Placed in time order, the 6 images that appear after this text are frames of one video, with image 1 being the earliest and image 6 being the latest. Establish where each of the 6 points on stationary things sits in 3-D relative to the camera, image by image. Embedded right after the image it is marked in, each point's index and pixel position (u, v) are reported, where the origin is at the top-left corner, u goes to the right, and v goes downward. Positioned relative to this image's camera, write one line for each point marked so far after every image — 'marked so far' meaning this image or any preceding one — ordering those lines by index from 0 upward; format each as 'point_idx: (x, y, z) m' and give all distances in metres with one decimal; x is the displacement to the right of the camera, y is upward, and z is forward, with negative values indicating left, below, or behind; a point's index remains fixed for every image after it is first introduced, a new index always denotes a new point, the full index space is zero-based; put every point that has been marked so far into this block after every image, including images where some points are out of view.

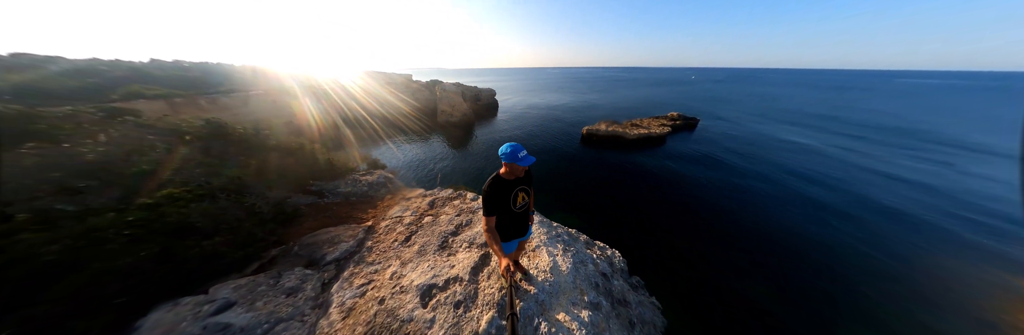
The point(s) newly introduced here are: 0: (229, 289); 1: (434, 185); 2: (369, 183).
0: (-5.4, -2.2, +3.2) m
1: (-8.0, -1.6, +16.1) m
2: (-6.6, -0.8, +7.7) m
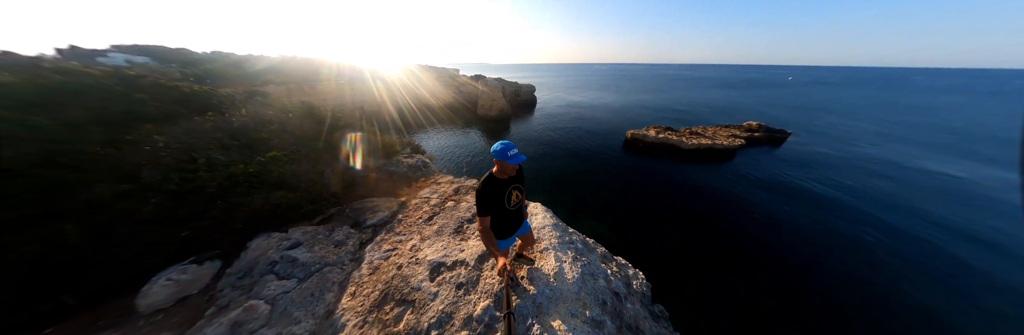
0: (-5.3, -1.6, +4.3) m
1: (-5.3, -0.6, +17.4) m
2: (-5.4, +0.1, +8.9) m
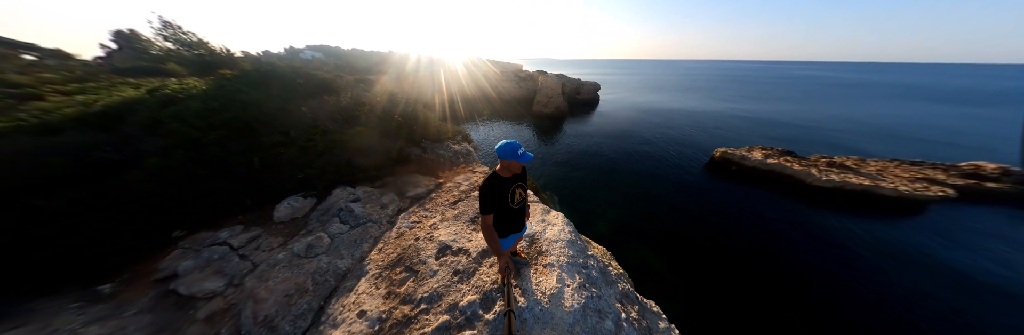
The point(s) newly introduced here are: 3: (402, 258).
0: (-4.9, -0.7, +5.6) m
1: (-1.0, +0.2, +18.2) m
2: (-3.4, +0.9, +10.0) m
3: (-2.5, -2.1, +4.1) m
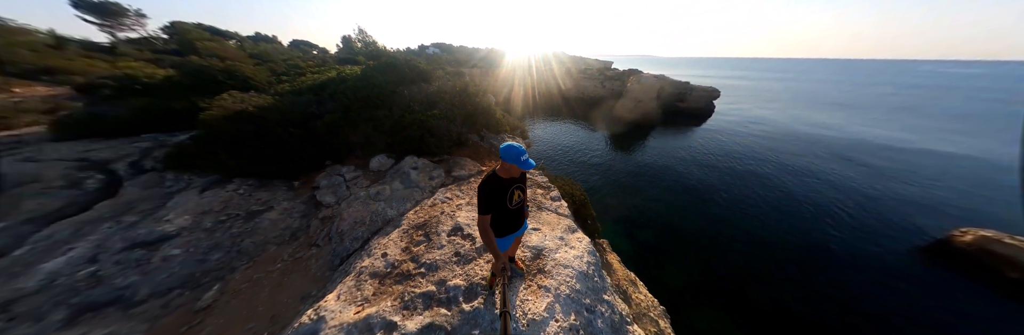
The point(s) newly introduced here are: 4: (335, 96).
0: (-3.6, +0.3, +7.1) m
1: (+4.6, 0.0, +17.3) m
2: (-0.3, +1.4, +10.5) m
3: (-2.3, -1.5, +4.9) m
4: (-7.6, +3.1, +7.7) m
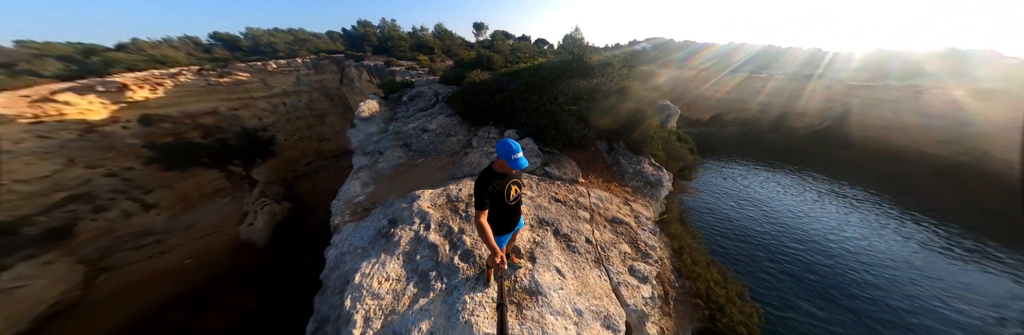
0: (+1.0, +1.0, +7.9) m
1: (+12.6, -5.0, +9.5) m
2: (+5.8, -0.2, +7.9) m
3: (-0.6, -0.8, +5.9) m
4: (+0.4, +5.2, +10.5) m
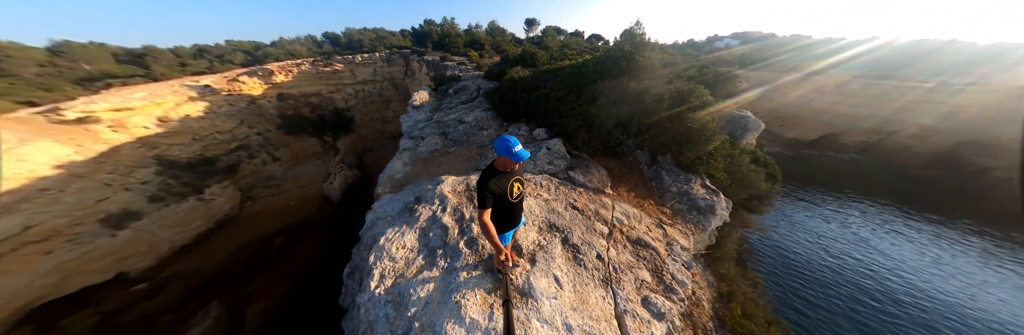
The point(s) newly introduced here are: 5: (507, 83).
0: (+2.2, +0.9, +7.6) m
1: (+13.0, -6.6, +7.0) m
2: (+6.6, -1.0, +6.6) m
3: (0.0, -0.7, +6.0) m
4: (+2.7, +5.1, +10.1) m
5: (-0.3, +5.1, +11.0) m
